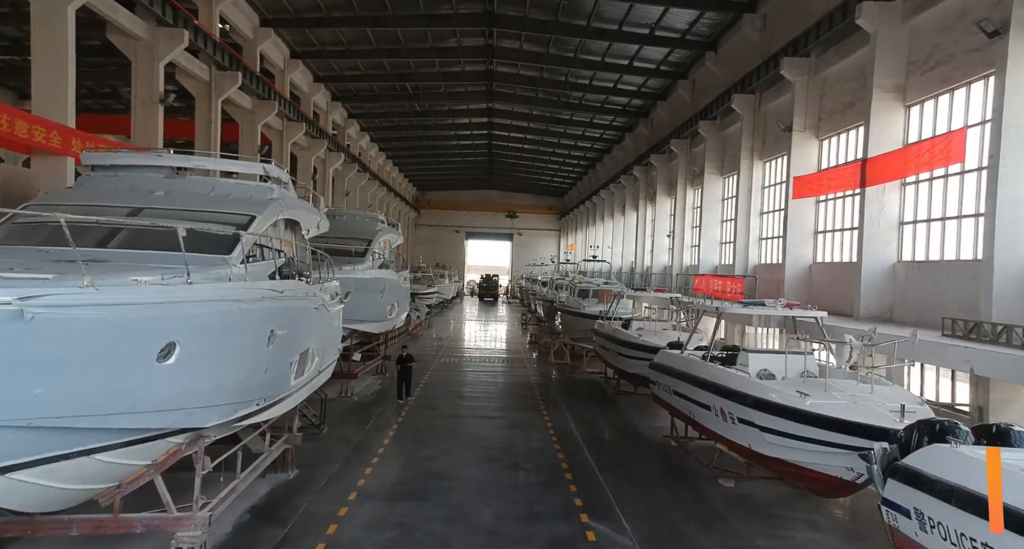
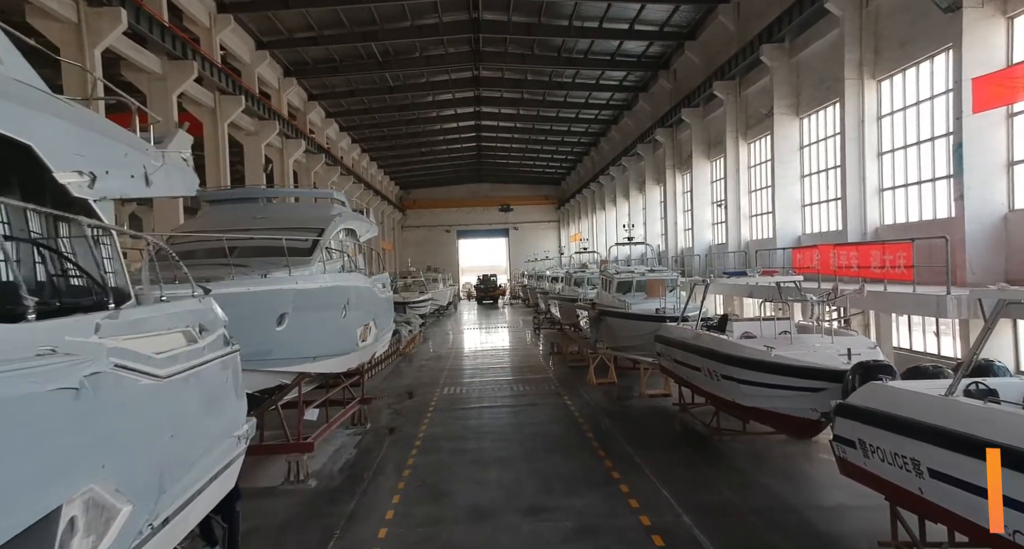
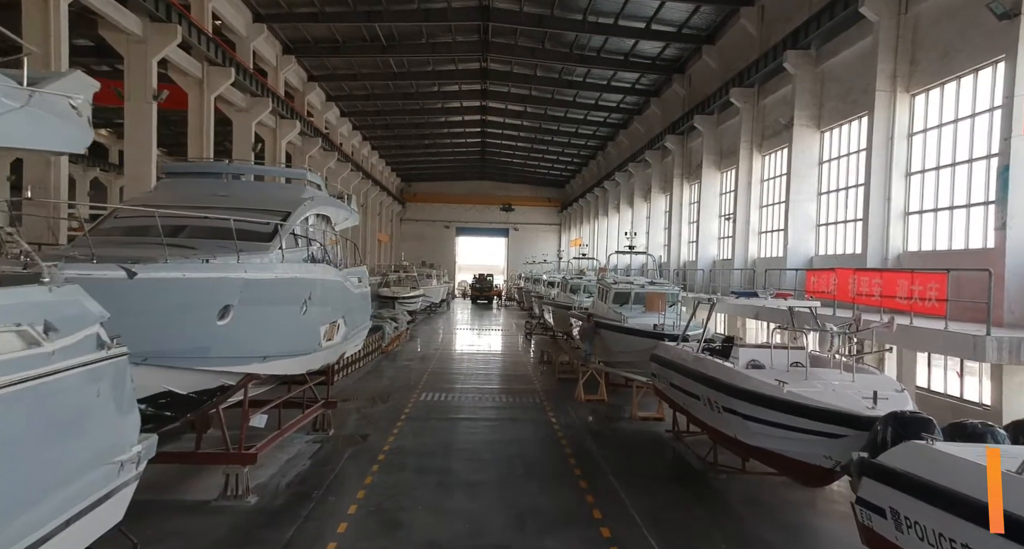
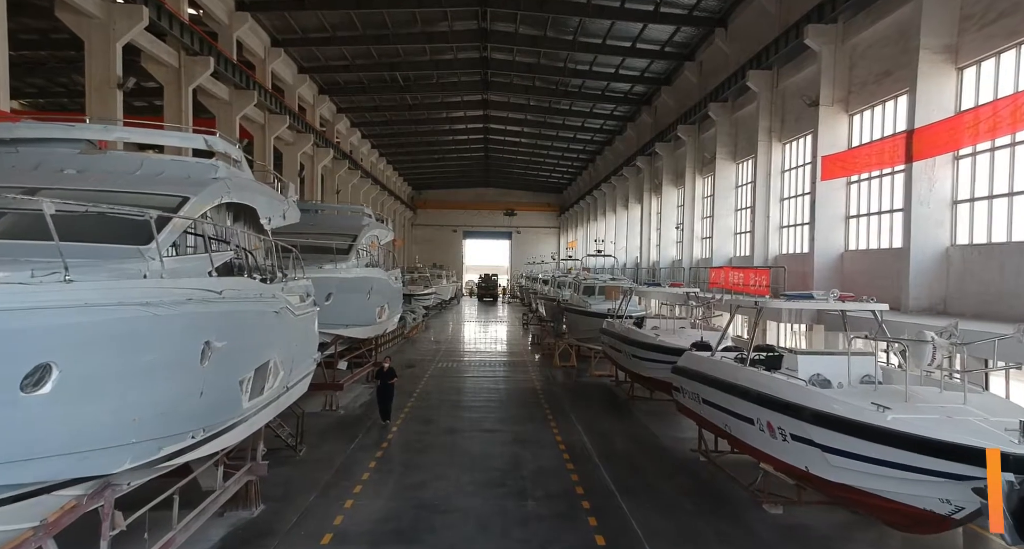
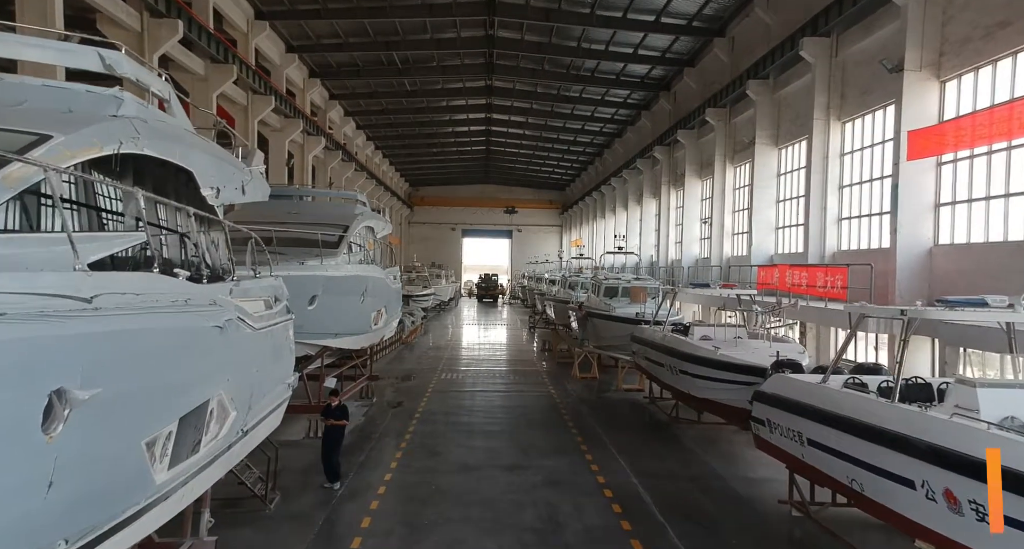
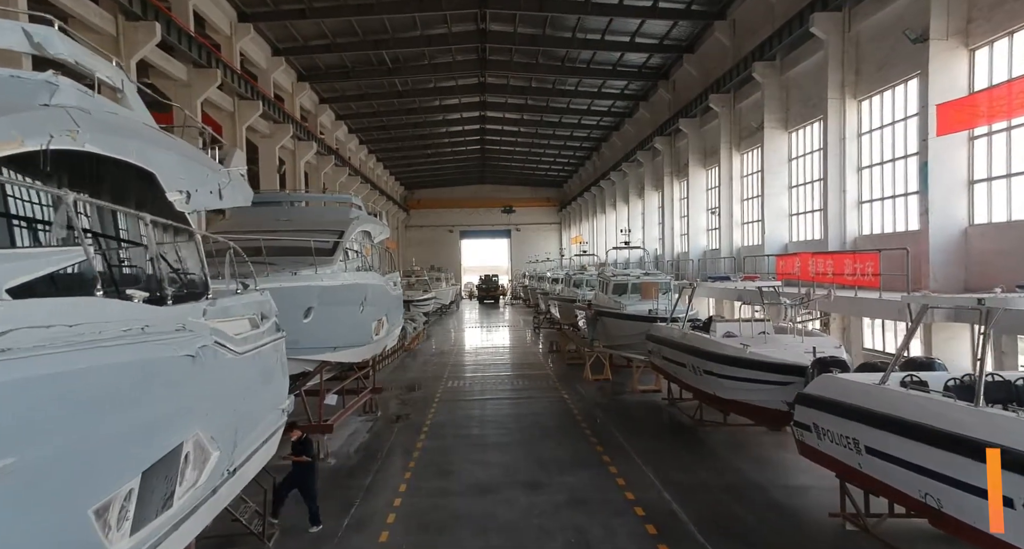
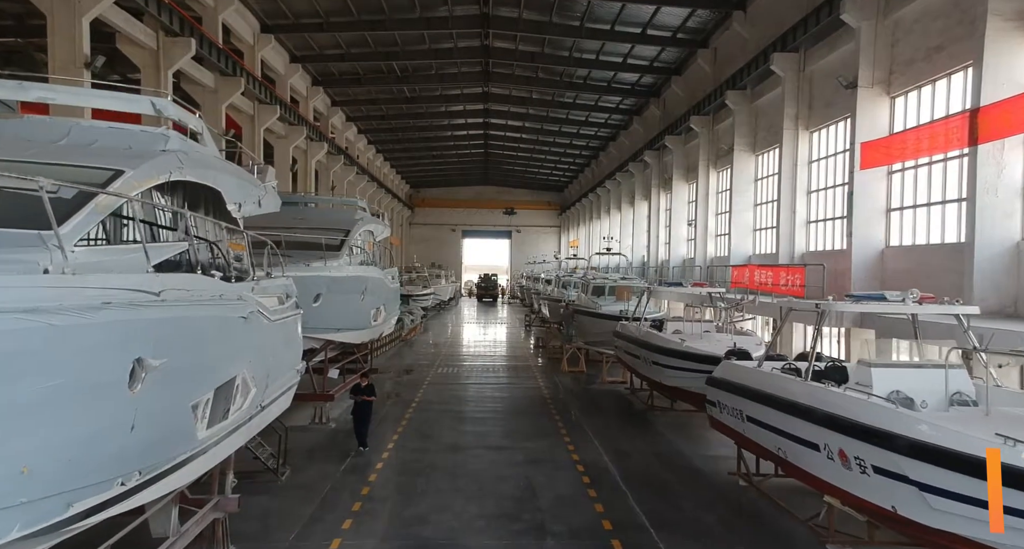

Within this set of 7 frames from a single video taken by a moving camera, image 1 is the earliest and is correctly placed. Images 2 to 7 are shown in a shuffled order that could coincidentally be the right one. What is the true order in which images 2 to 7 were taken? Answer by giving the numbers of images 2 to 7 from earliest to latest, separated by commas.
4, 7, 5, 6, 2, 3
